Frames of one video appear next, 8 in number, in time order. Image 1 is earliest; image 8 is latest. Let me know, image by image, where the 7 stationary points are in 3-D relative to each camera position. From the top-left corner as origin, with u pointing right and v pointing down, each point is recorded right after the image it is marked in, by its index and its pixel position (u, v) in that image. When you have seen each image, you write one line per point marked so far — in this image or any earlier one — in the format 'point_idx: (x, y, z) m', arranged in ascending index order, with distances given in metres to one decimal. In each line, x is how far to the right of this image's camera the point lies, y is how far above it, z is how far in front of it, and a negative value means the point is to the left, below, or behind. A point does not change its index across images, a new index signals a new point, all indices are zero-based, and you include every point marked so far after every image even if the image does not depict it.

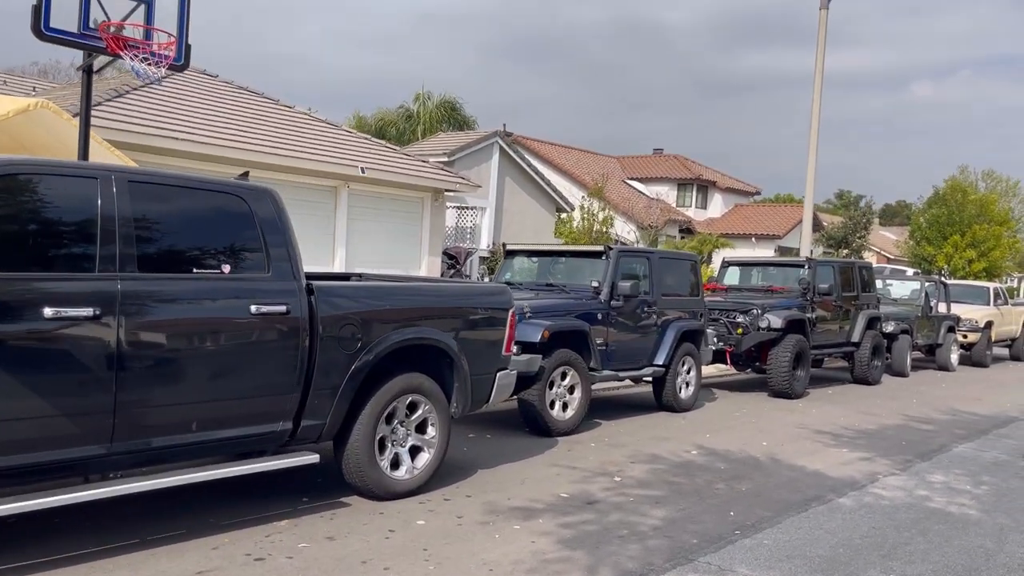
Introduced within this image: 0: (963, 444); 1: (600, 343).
0: (+5.5, -1.9, +10.2) m
1: (+1.0, -0.7, +9.9) m
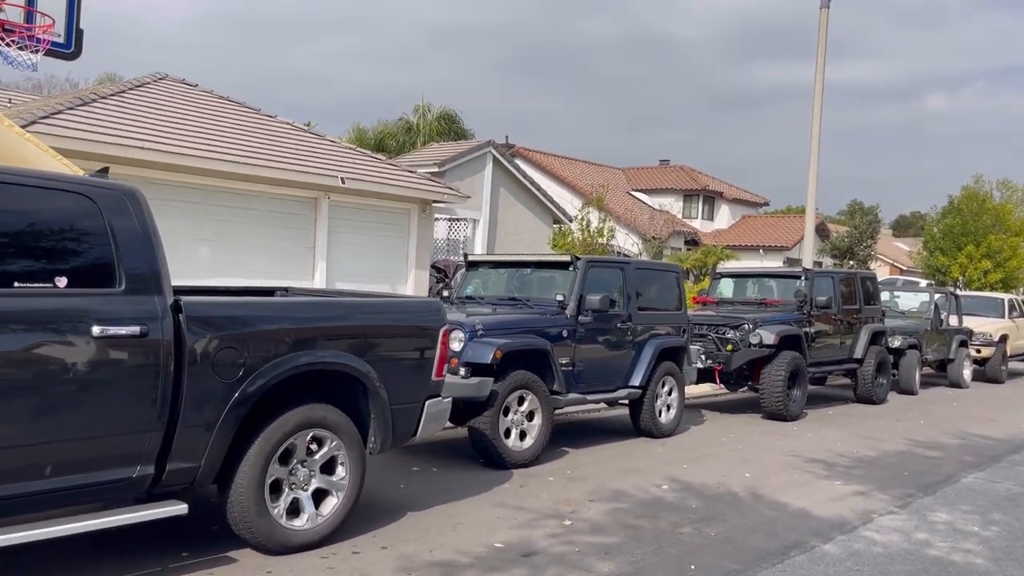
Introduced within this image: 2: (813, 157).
0: (+5.0, -2.1, +9.2) m
1: (+0.6, -0.8, +9.0) m
2: (+7.2, +3.0, +19.9) m
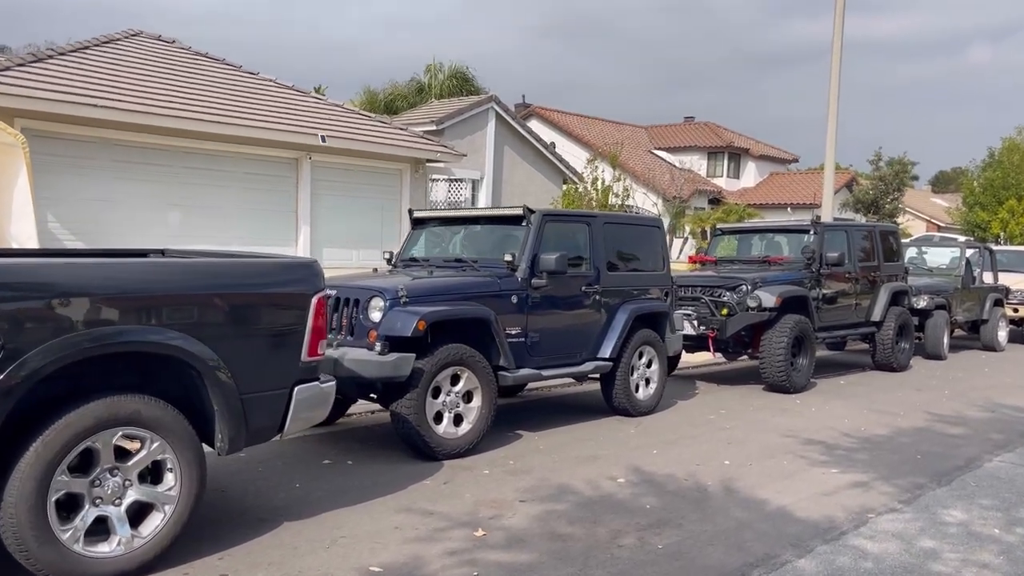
0: (+4.5, -1.6, +7.8) m
1: (0.0, -0.4, +7.7) m
2: (+7.0, +3.9, +18.2) m
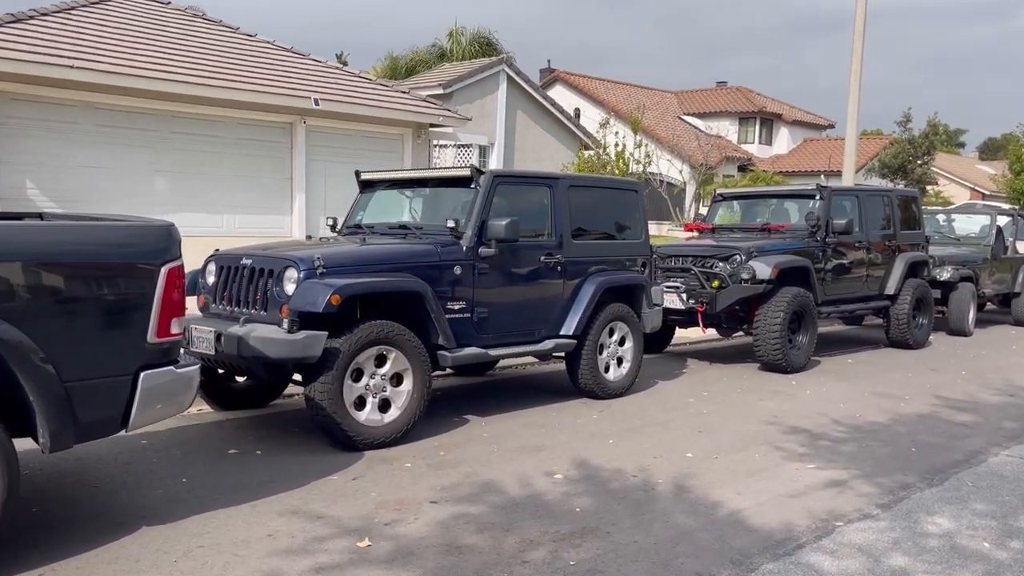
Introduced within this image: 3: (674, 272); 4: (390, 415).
0: (+4.0, -1.3, +6.9) m
1: (-0.4, -0.2, +6.9) m
2: (+7.0, +4.5, +17.0) m
3: (+2.0, +0.2, +10.5) m
4: (-0.9, -0.9, +6.3) m
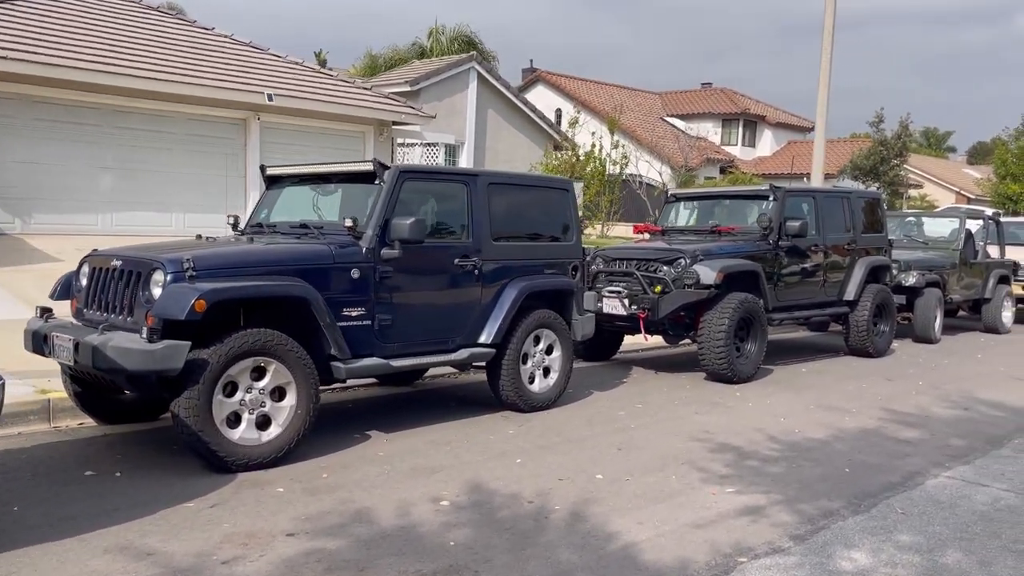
0: (+3.3, -1.4, +6.4) m
1: (-1.2, -0.2, +6.4) m
2: (+6.1, +4.4, +16.5) m
3: (+1.2, +0.1, +10.0) m
4: (-1.6, -1.0, +5.7) m
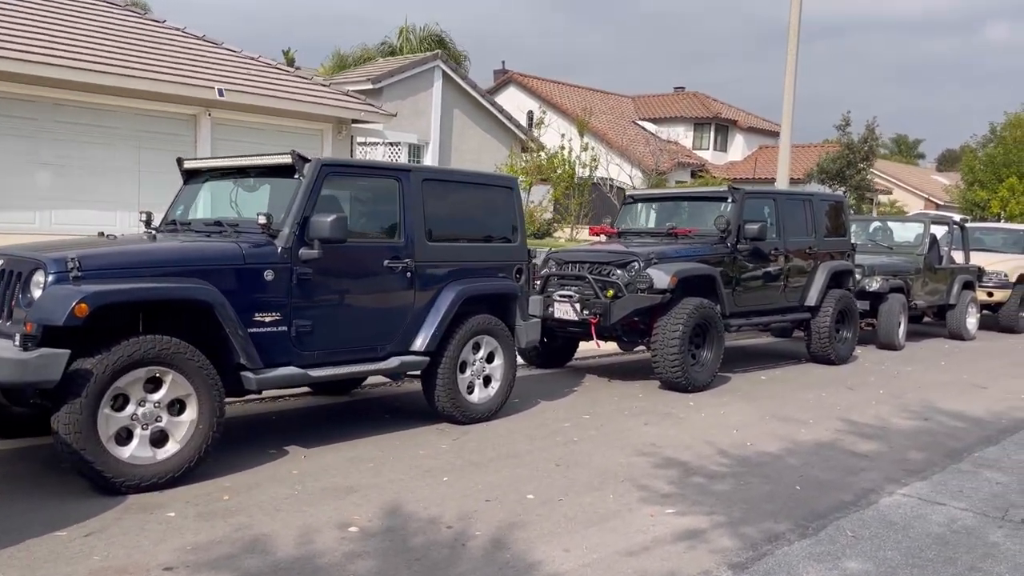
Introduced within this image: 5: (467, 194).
0: (+2.8, -1.5, +6.0) m
1: (-1.7, -0.2, +5.9) m
2: (+5.4, +4.3, +16.2) m
3: (+0.6, +0.1, +9.5) m
4: (-2.1, -1.0, +5.2) m
5: (-0.4, +0.8, +7.3) m
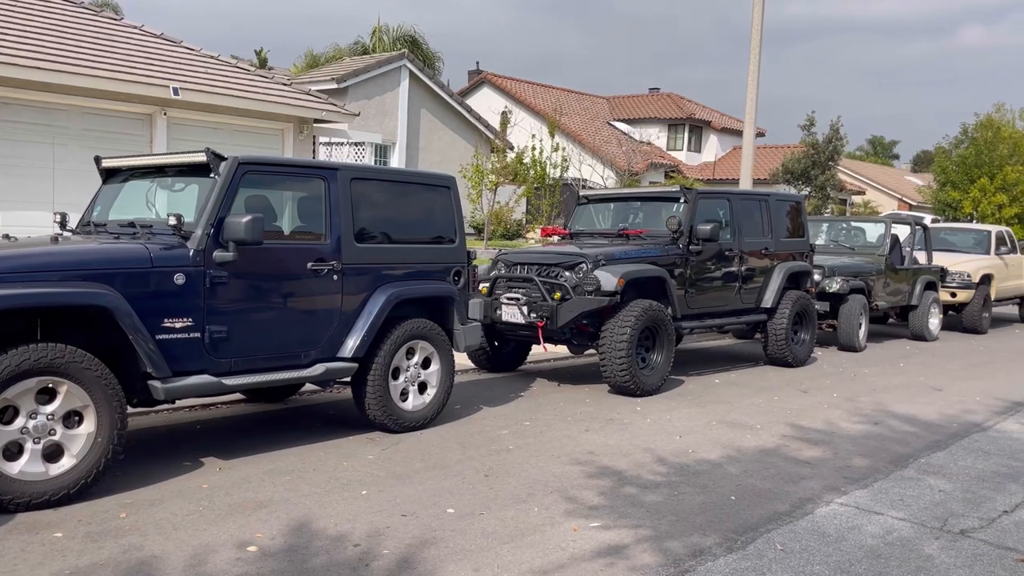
0: (+2.3, -1.5, +5.8) m
1: (-2.2, -0.3, +5.6) m
2: (+4.6, +4.3, +16.1) m
3: (0.0, +0.1, +9.3) m
4: (-2.6, -1.0, +4.9) m
5: (-0.9, +0.8, +7.1) m
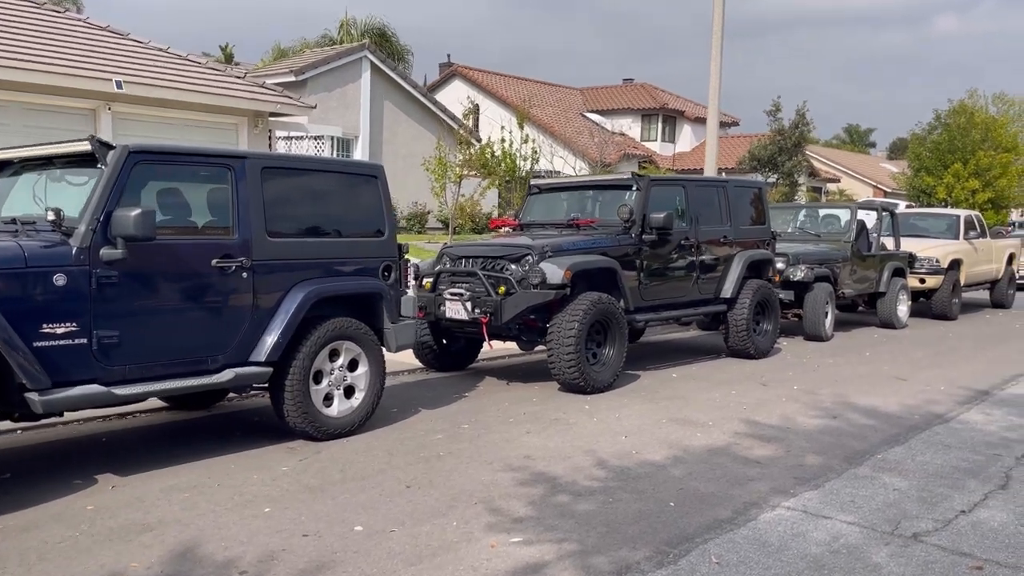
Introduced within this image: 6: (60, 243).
0: (+1.8, -1.4, +5.4) m
1: (-2.7, -0.3, +5.1) m
2: (+3.8, +4.5, +15.7) m
3: (-0.6, +0.1, +8.9) m
4: (-3.1, -1.1, +4.4) m
5: (-1.5, +0.8, +6.6) m
6: (-2.8, +0.3, +5.1) m
